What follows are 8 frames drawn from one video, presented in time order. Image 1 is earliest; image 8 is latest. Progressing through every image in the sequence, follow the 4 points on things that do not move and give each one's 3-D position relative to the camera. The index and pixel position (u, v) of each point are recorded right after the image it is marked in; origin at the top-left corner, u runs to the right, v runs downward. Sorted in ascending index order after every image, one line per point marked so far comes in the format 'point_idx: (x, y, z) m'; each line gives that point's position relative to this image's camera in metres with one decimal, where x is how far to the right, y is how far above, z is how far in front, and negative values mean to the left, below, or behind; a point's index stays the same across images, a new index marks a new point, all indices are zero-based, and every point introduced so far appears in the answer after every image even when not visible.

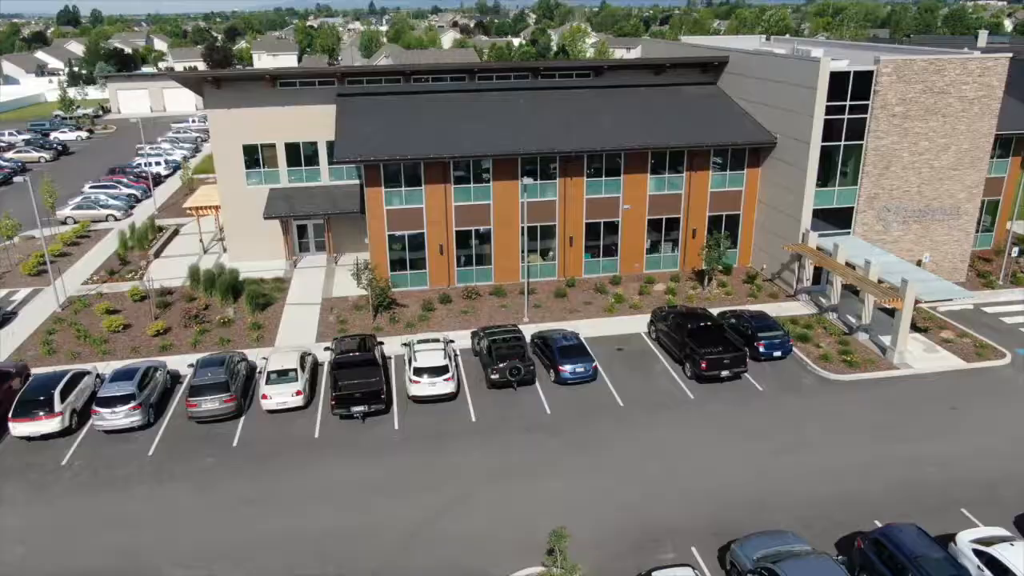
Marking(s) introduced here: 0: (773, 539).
0: (+5.4, -5.3, +16.6) m
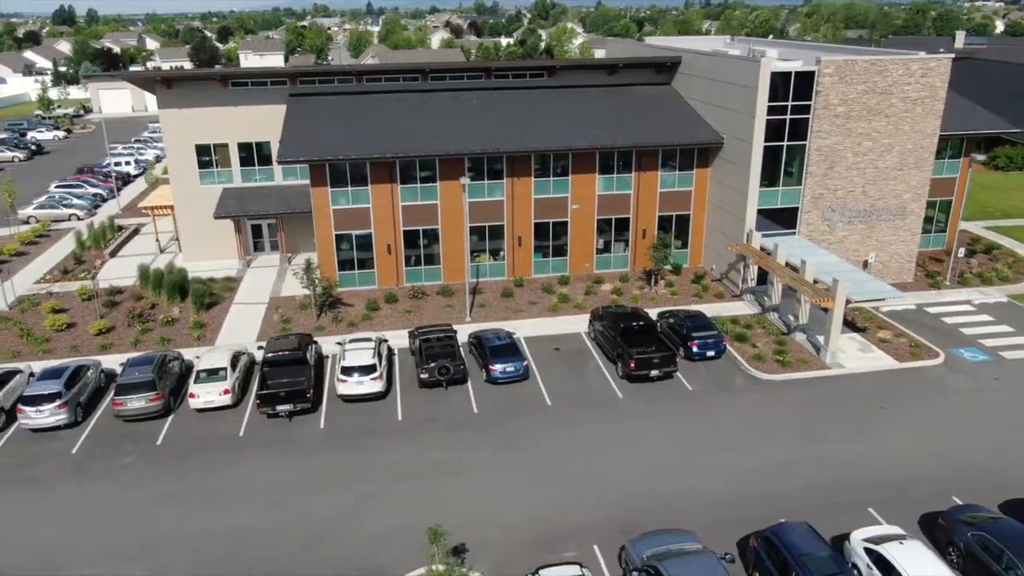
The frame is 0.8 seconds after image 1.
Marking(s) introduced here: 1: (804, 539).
0: (+3.2, -5.2, +16.6) m
1: (+5.9, -5.1, +16.1) m
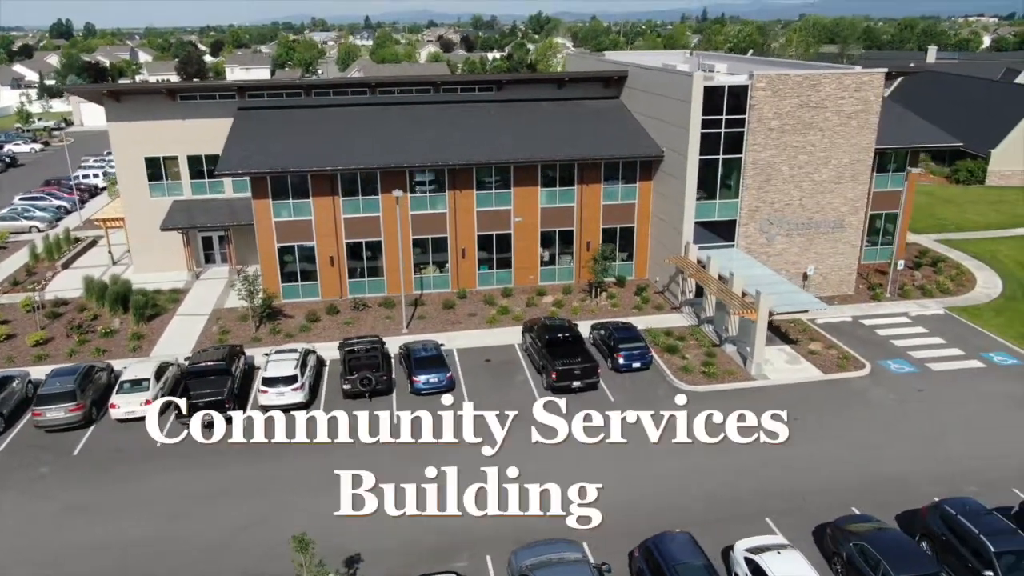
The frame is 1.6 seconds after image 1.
0: (+0.7, -5.5, +16.7) m
1: (+3.5, -5.3, +16.2) m
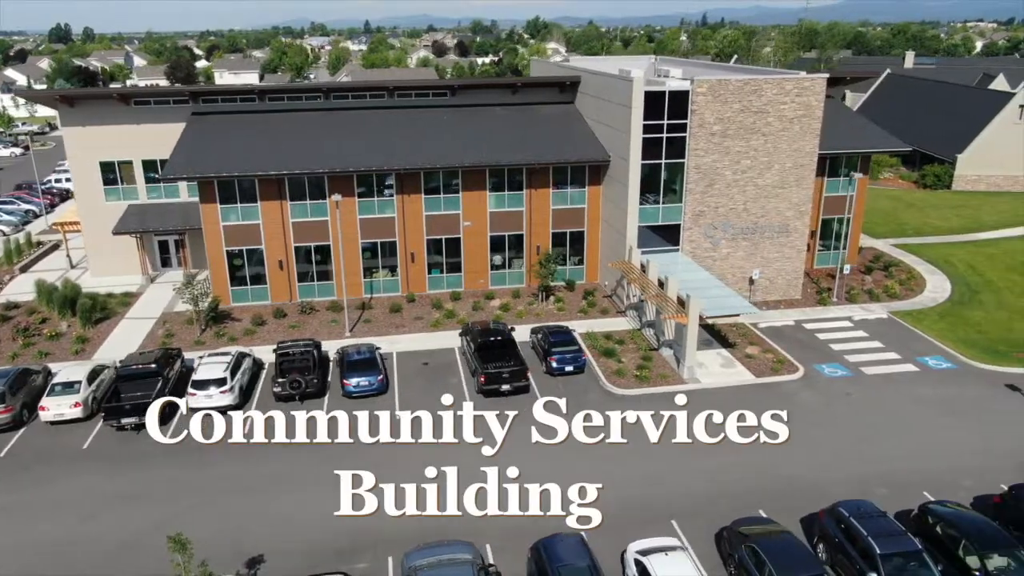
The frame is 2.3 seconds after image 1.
0: (-1.5, -5.6, +16.9) m
1: (+1.2, -5.4, +16.3) m
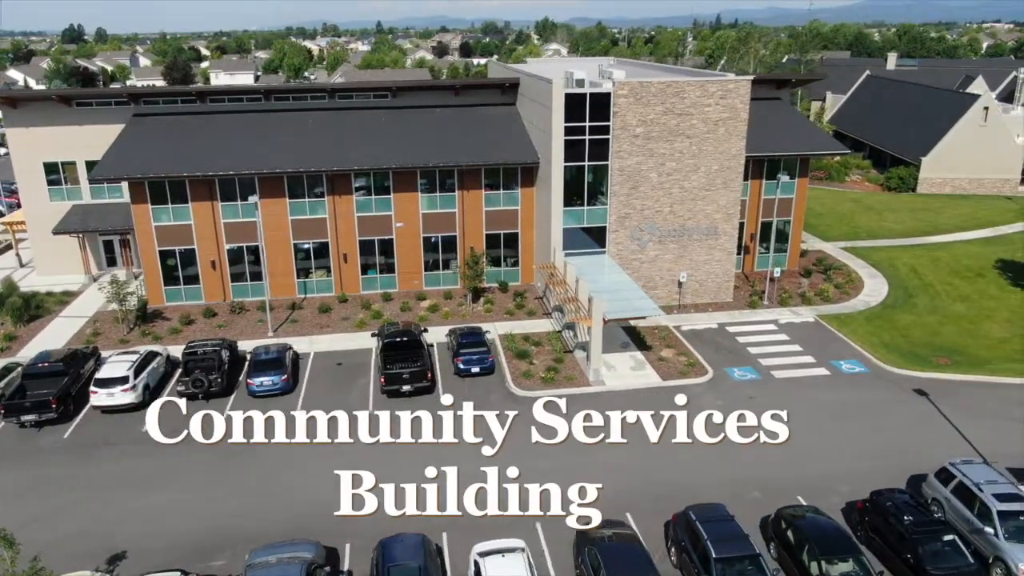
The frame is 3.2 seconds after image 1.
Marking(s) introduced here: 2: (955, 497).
0: (-4.9, -5.6, +17.0) m
1: (-2.2, -5.5, +16.5) m
2: (+10.5, -5.0, +18.9) m
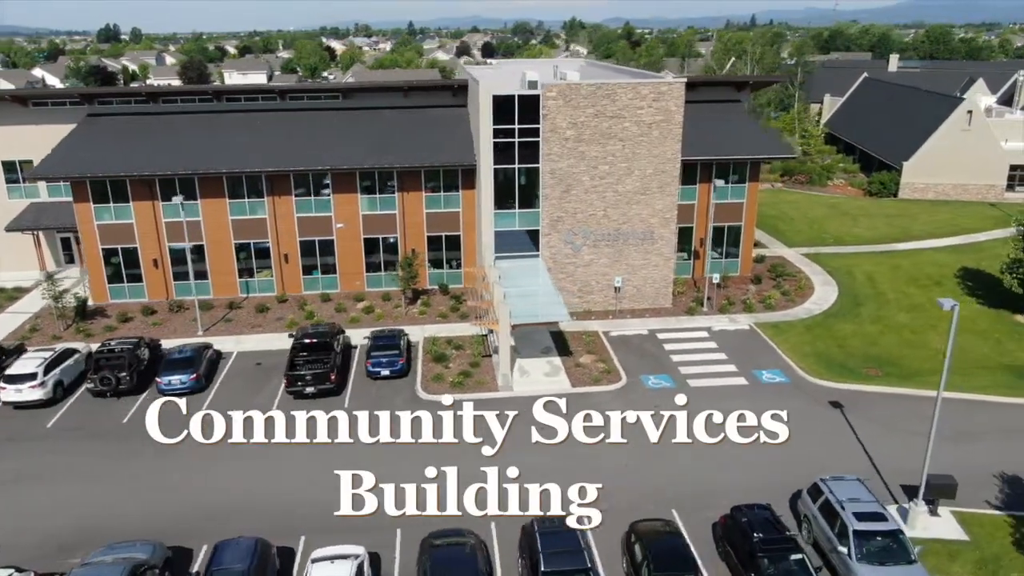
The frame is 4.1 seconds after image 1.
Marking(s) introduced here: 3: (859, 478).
0: (-8.4, -5.6, +17.1) m
1: (-5.7, -5.5, +16.4) m
2: (+7.1, -5.2, +18.4) m
3: (+8.3, -4.6, +19.0) m
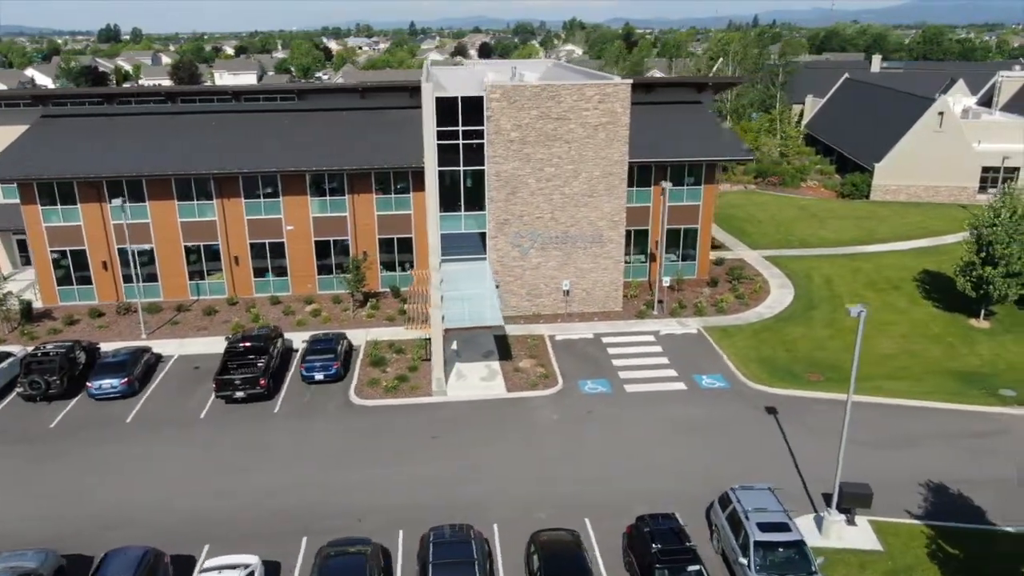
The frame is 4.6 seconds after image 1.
0: (-10.6, -5.7, +16.9) m
1: (-7.9, -5.6, +16.2) m
2: (+4.9, -5.4, +18.1) m
3: (+6.1, -4.7, +18.8) m
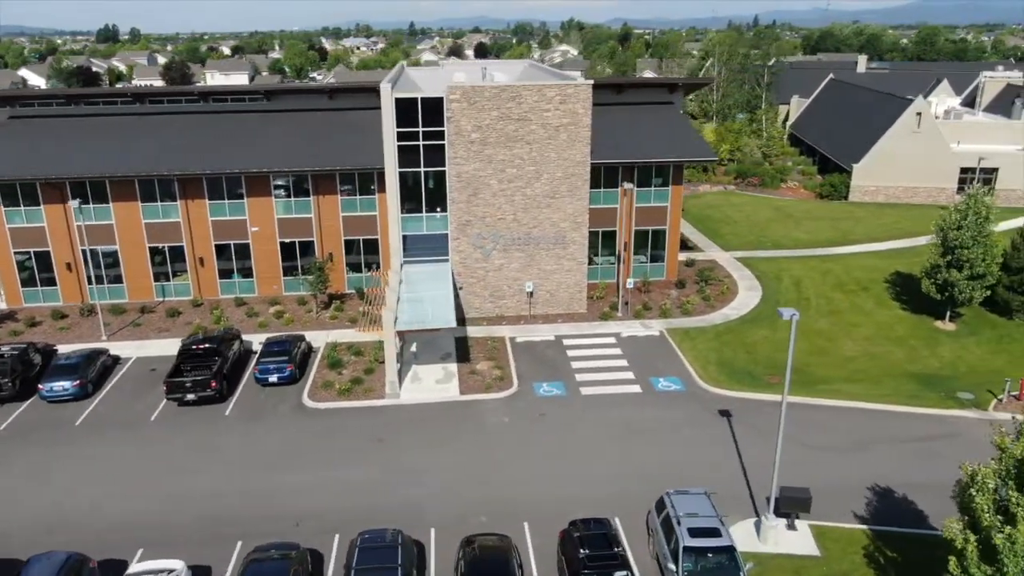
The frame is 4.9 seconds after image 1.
0: (-12.1, -5.8, +16.8) m
1: (-9.4, -5.7, +16.1) m
2: (+3.4, -5.5, +18.0) m
3: (+4.6, -4.8, +18.6) m
